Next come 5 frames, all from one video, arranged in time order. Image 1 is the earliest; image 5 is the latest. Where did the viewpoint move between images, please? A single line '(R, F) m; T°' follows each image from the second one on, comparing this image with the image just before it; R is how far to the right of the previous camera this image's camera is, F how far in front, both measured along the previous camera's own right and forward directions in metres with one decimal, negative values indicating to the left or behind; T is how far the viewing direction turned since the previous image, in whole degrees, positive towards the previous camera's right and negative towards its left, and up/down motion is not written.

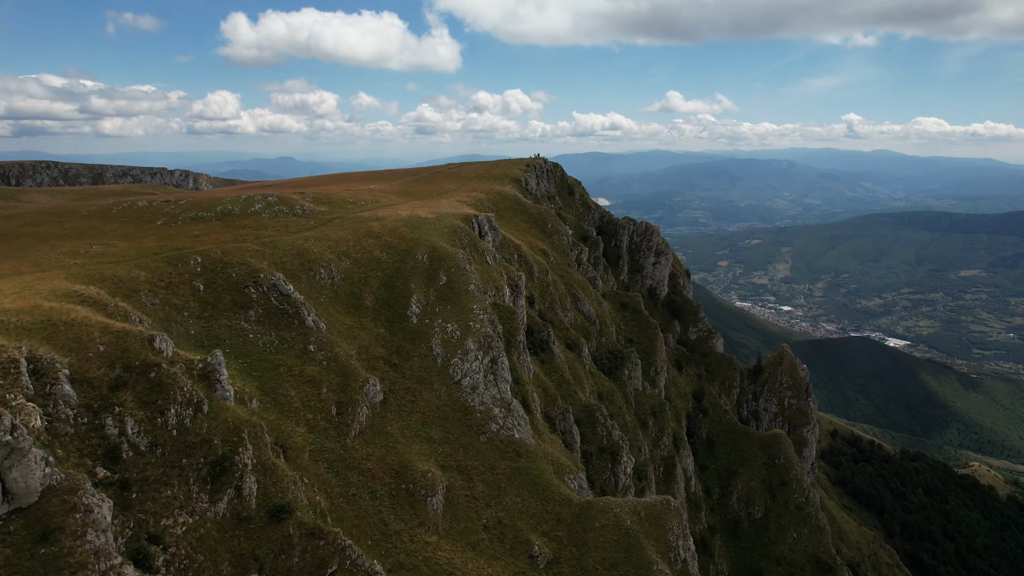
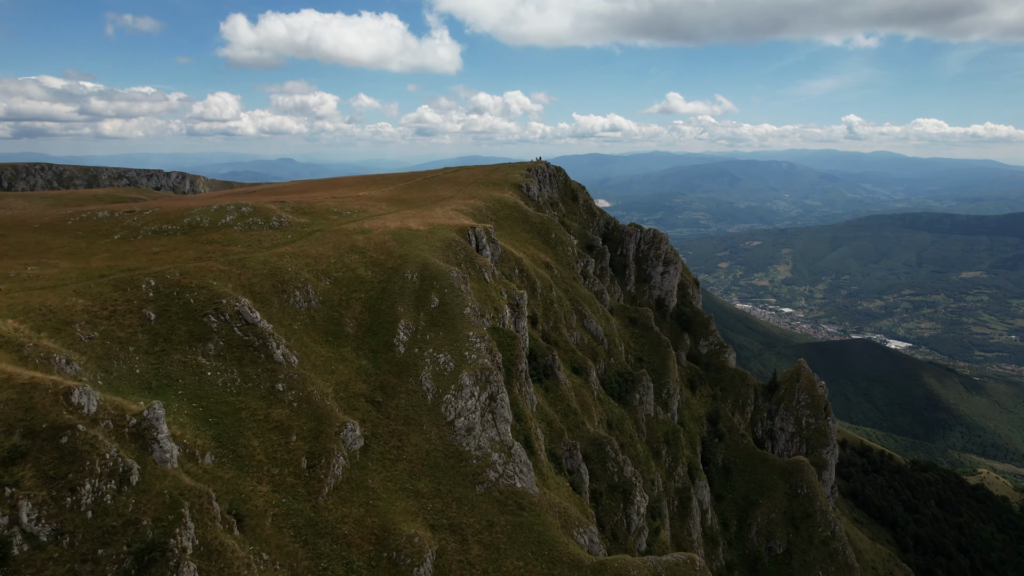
(-0.1, +7.5) m; 0°
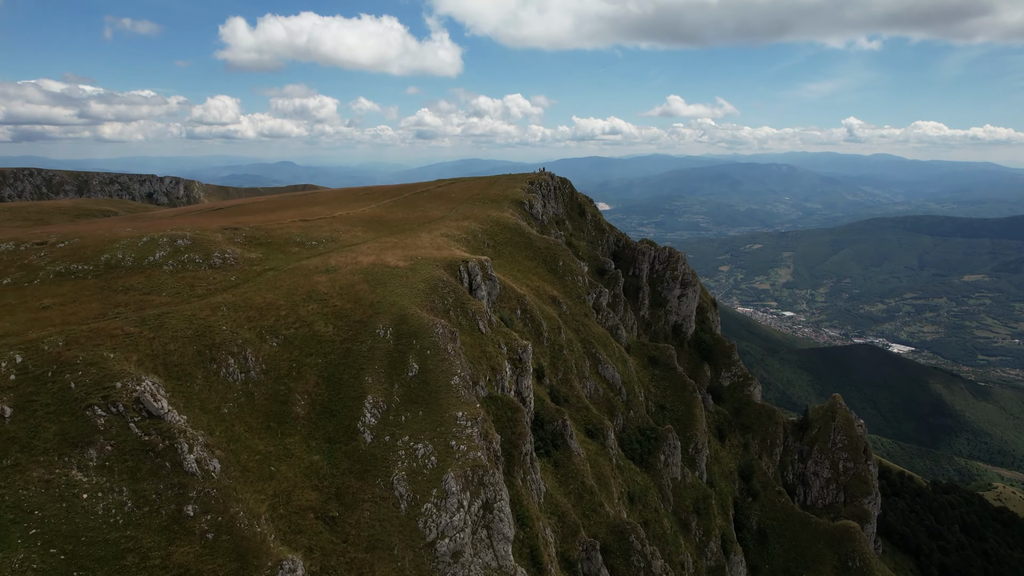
(-0.1, +13.3) m; 0°
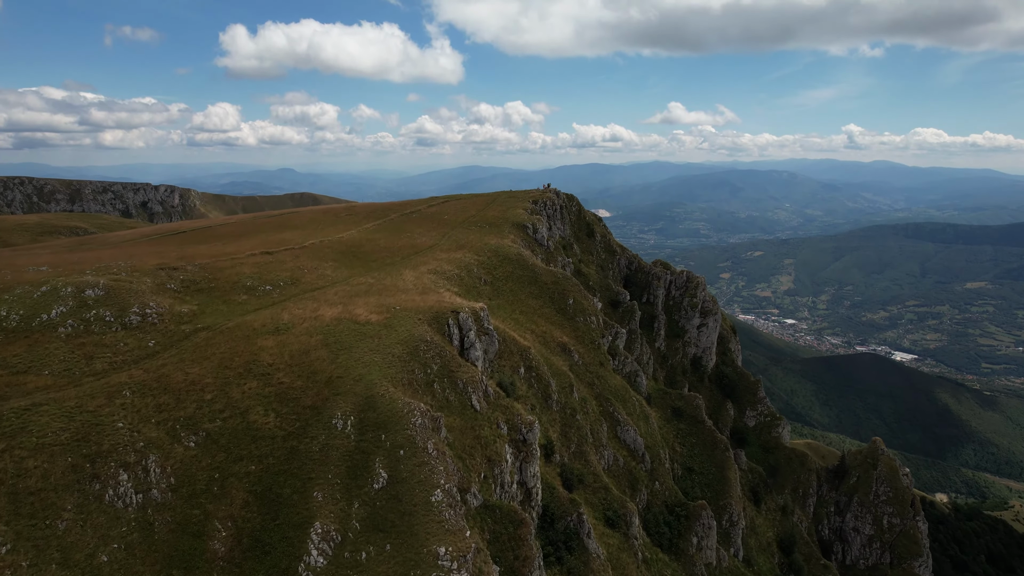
(-0.1, +11.9) m; 0°
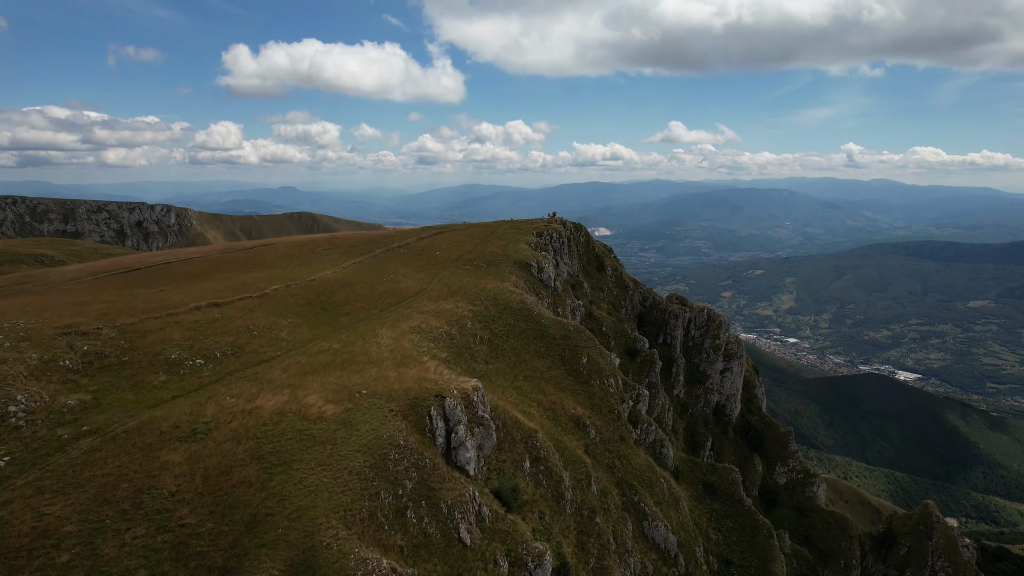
(-0.1, +11.3) m; 0°
